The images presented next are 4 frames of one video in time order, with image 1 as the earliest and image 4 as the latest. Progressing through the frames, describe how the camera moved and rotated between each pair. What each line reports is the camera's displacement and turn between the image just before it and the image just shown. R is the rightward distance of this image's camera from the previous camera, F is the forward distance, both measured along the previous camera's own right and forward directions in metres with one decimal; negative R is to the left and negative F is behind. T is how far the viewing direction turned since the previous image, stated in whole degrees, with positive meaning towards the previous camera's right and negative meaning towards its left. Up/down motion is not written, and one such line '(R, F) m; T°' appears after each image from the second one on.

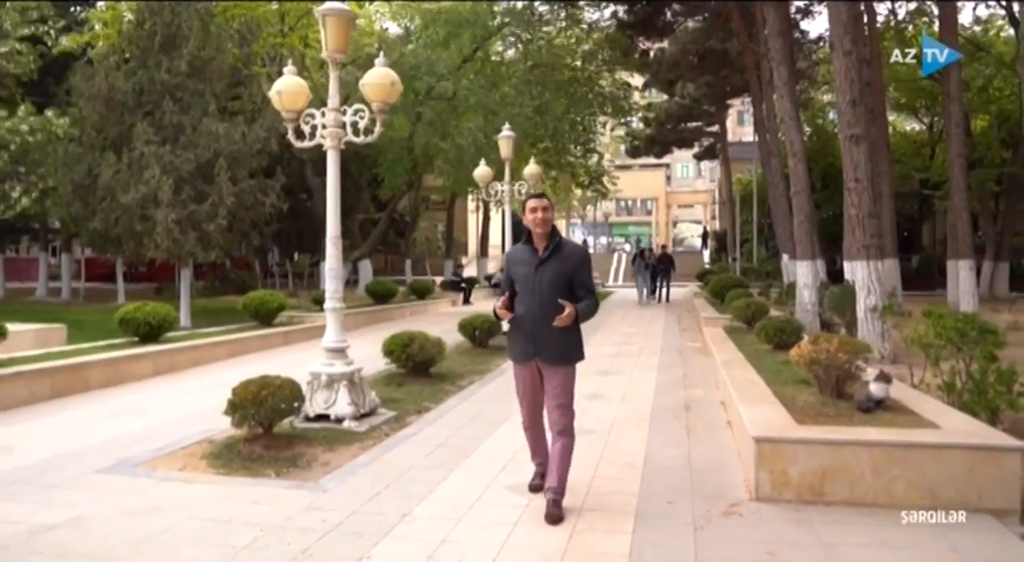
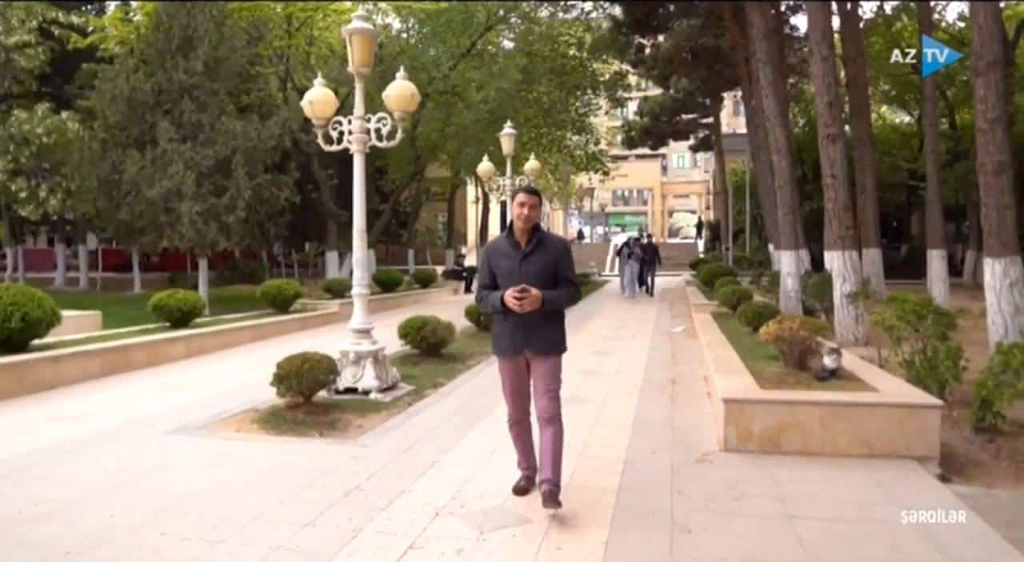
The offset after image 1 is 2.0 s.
(-0.1, -1.0) m; 0°
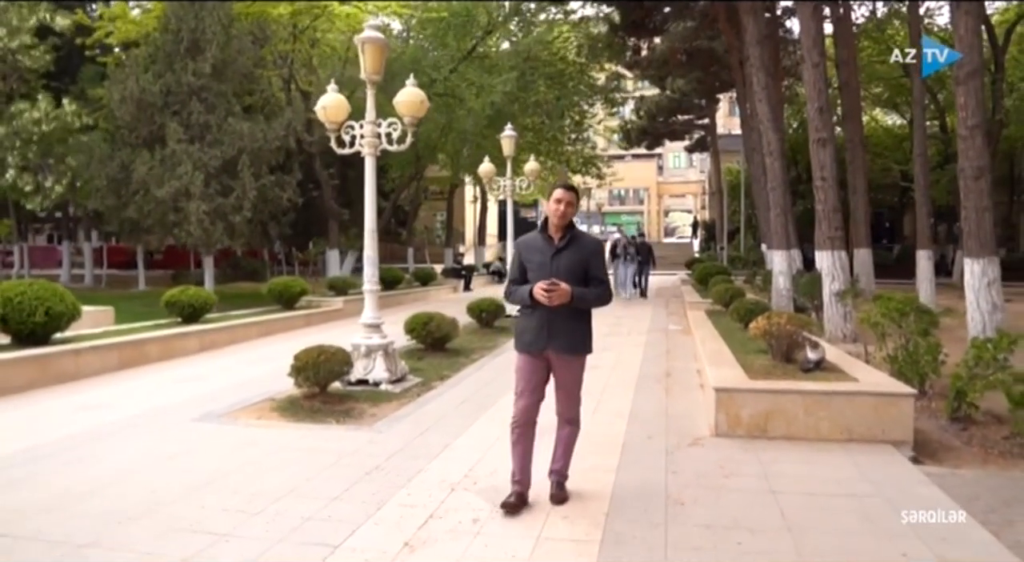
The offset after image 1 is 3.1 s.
(-0.1, -0.4) m; 0°
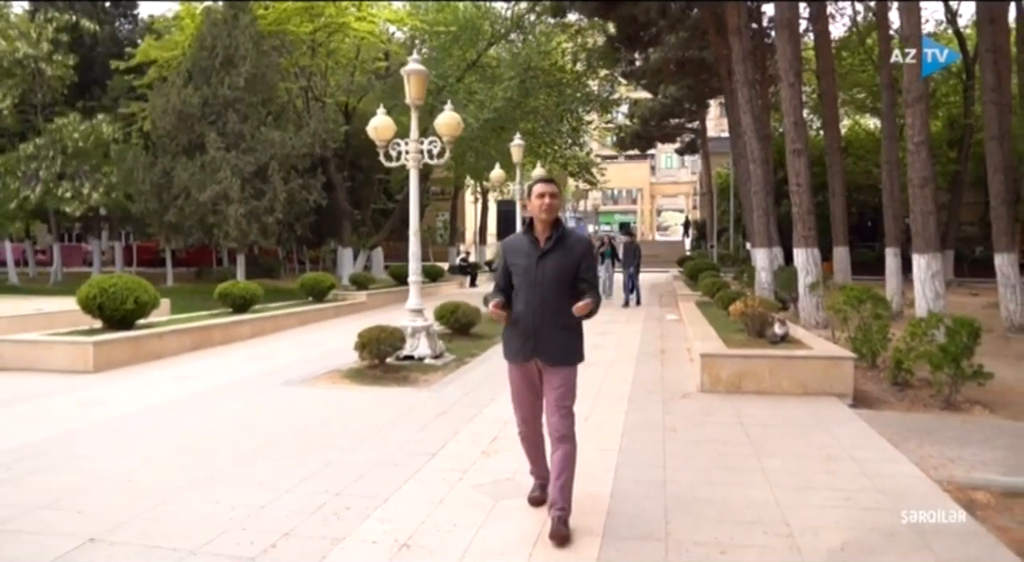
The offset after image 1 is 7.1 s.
(-0.4, -1.8) m; +1°
